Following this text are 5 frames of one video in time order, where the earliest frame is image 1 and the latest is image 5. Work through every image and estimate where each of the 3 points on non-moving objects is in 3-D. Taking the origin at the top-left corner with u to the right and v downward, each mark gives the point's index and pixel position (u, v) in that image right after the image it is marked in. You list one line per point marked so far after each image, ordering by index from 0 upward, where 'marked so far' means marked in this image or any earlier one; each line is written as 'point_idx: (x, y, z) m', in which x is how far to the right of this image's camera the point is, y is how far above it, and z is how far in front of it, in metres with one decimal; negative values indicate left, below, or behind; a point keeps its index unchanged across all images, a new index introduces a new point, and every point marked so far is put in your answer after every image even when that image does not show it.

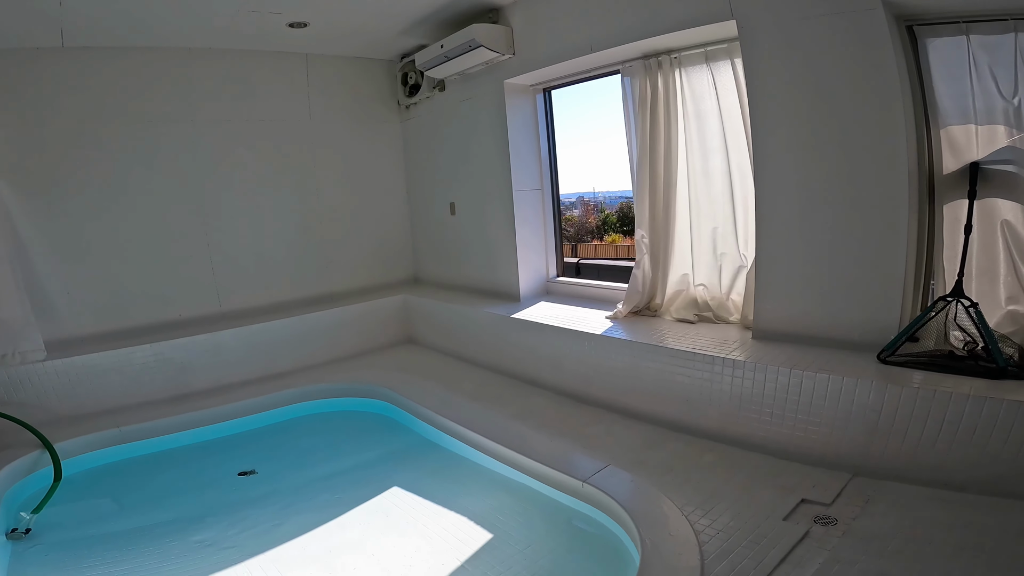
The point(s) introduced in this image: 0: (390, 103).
0: (-1.2, +1.8, +4.6) m
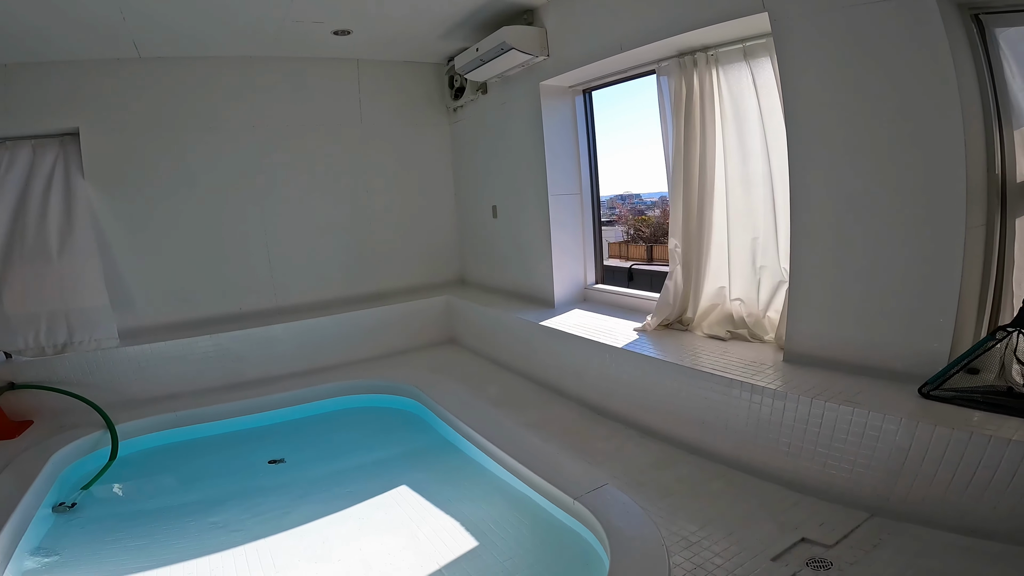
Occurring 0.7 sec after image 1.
0: (-0.7, +1.8, +4.7) m
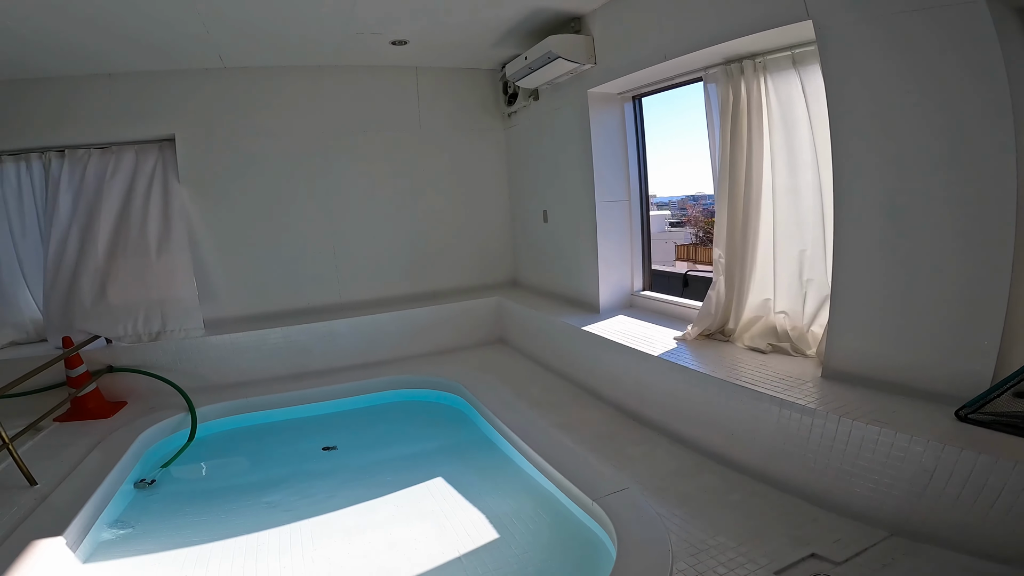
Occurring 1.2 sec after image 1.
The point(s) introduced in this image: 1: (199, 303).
0: (-0.2, +1.8, +4.9) m
1: (-2.6, -0.1, +4.0) m
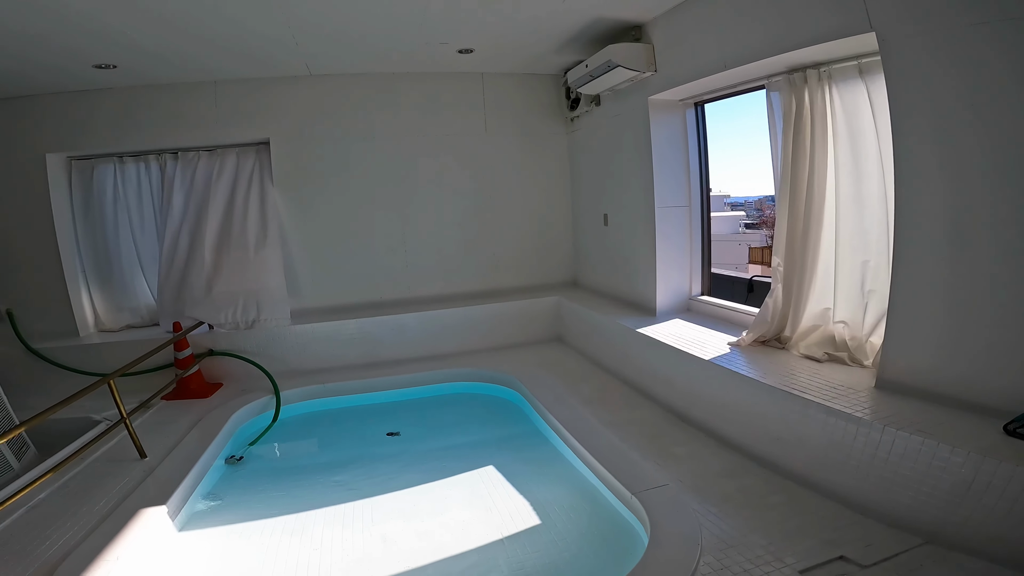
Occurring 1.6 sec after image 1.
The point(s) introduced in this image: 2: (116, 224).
0: (+0.5, +1.8, +5.0) m
1: (-2.1, -0.1, +4.5) m
2: (-3.6, +0.6, +4.3) m
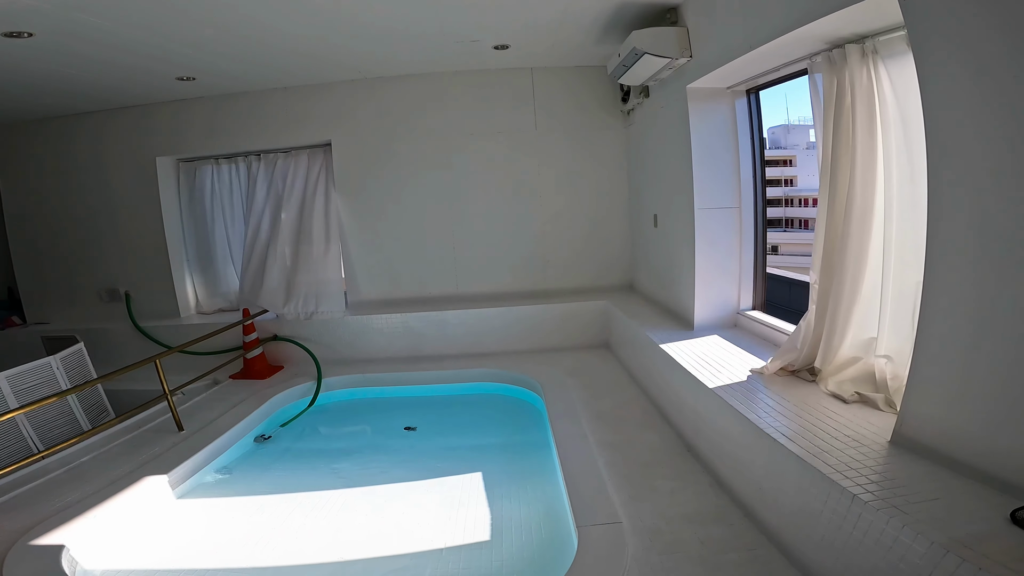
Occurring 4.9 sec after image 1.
0: (+1.0, +1.7, +4.7) m
1: (-1.7, 0.0, +4.9) m
2: (-3.1, +0.7, +5.0) m
